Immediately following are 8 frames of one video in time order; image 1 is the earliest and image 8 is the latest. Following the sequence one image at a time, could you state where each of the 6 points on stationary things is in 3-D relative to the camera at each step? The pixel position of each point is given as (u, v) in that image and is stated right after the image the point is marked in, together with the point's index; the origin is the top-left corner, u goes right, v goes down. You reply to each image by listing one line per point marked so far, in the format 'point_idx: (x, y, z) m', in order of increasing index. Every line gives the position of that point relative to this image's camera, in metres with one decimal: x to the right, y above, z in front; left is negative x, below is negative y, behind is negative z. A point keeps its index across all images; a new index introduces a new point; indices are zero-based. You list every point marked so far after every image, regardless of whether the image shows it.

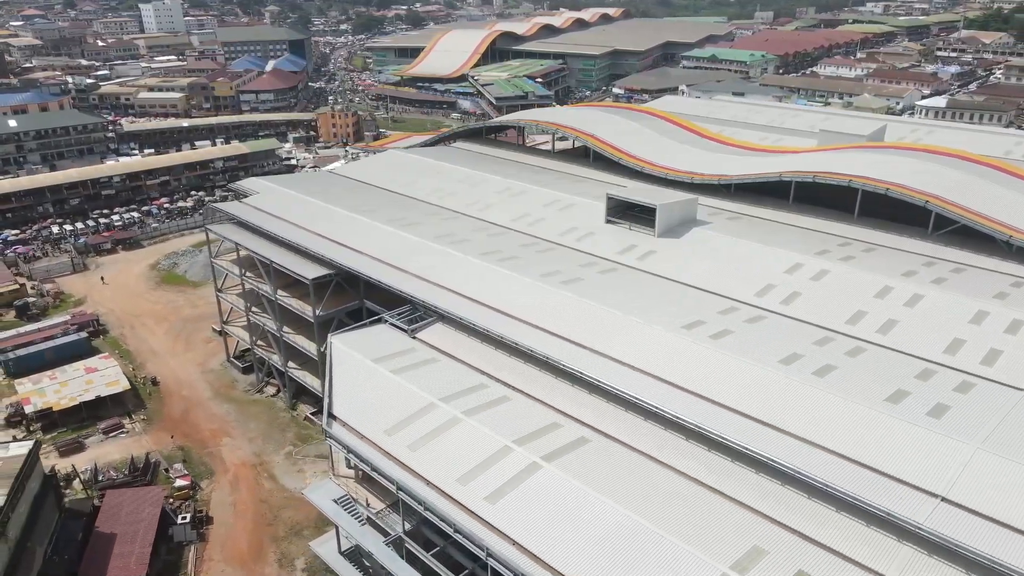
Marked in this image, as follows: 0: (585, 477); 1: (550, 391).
0: (+1.6, -4.0, +15.5) m
1: (+1.1, -2.6, +19.1) m
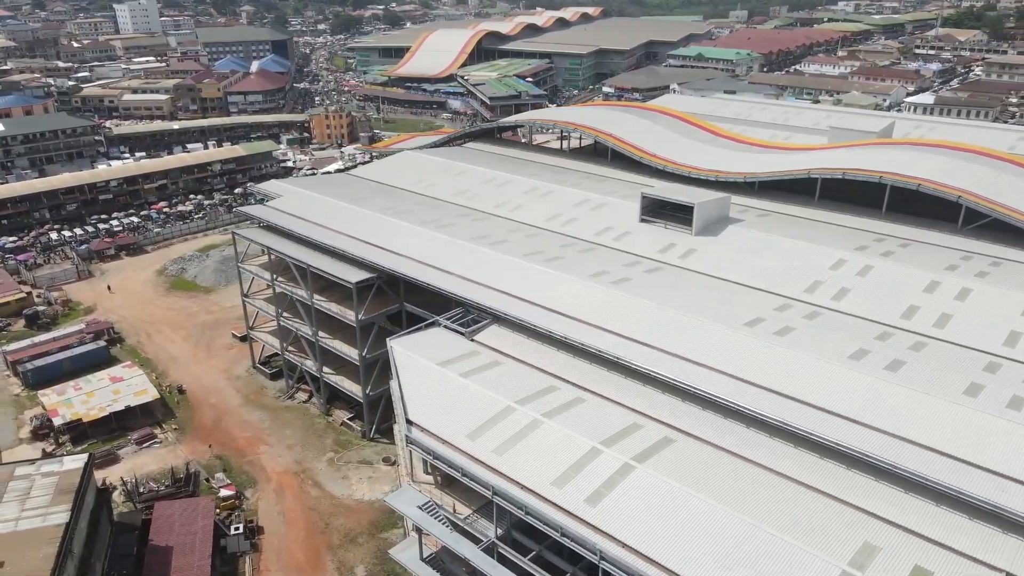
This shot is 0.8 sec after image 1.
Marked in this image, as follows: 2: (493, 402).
0: (+3.6, -3.9, +15.5) m
1: (+2.9, -2.6, +19.0) m
2: (-0.4, -2.8, +18.2) m
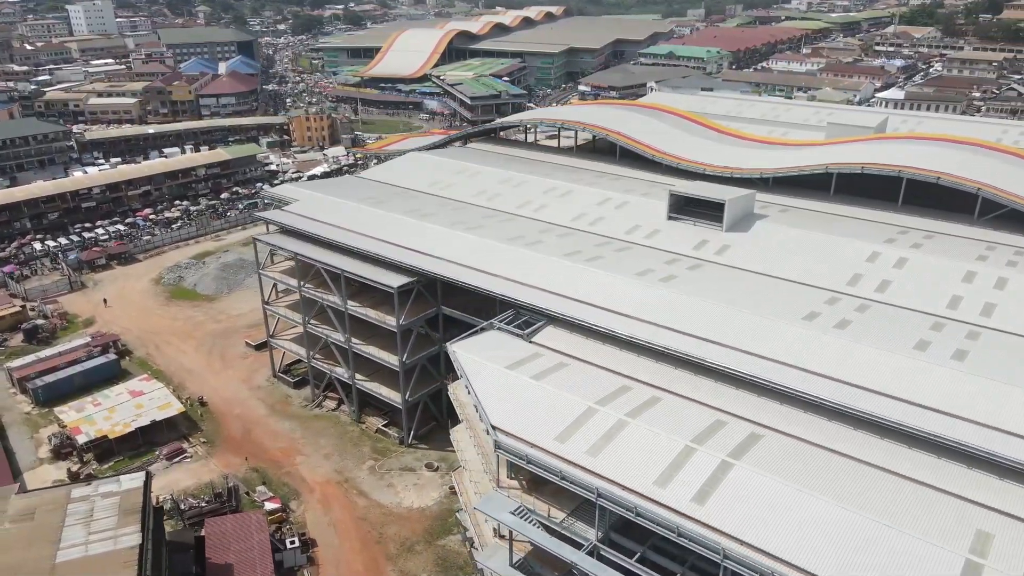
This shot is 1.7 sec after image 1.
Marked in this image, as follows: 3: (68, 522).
0: (+5.7, -3.9, +15.6) m
1: (+4.8, -2.6, +19.1) m
2: (+1.5, -2.8, +18.1) m
3: (-10.5, -5.5, +17.6) m
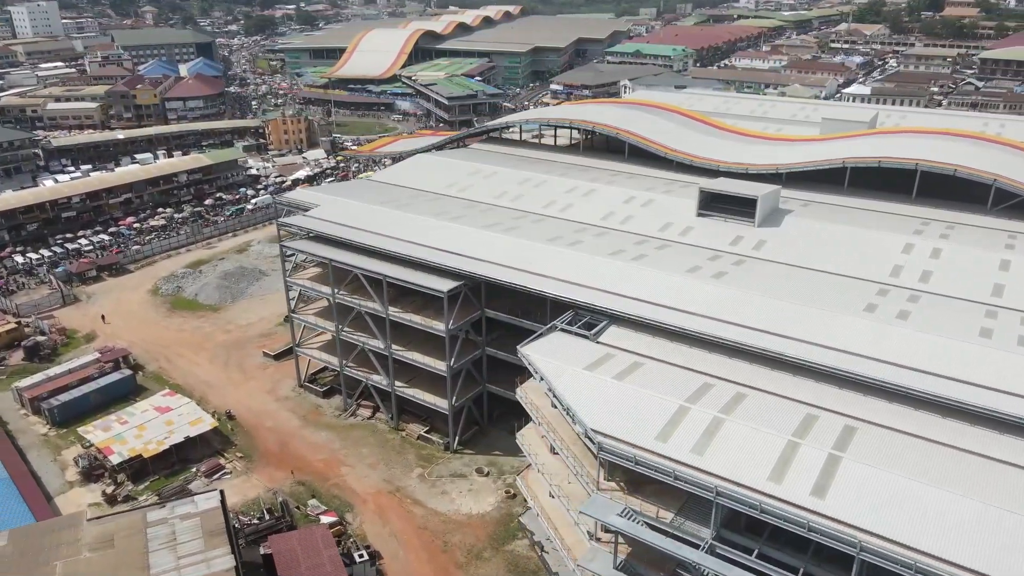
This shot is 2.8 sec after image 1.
0: (+8.1, -3.7, +15.9) m
1: (+6.9, -2.5, +19.4) m
2: (+3.7, -2.8, +18.1) m
3: (-8.1, -5.9, +16.8) m
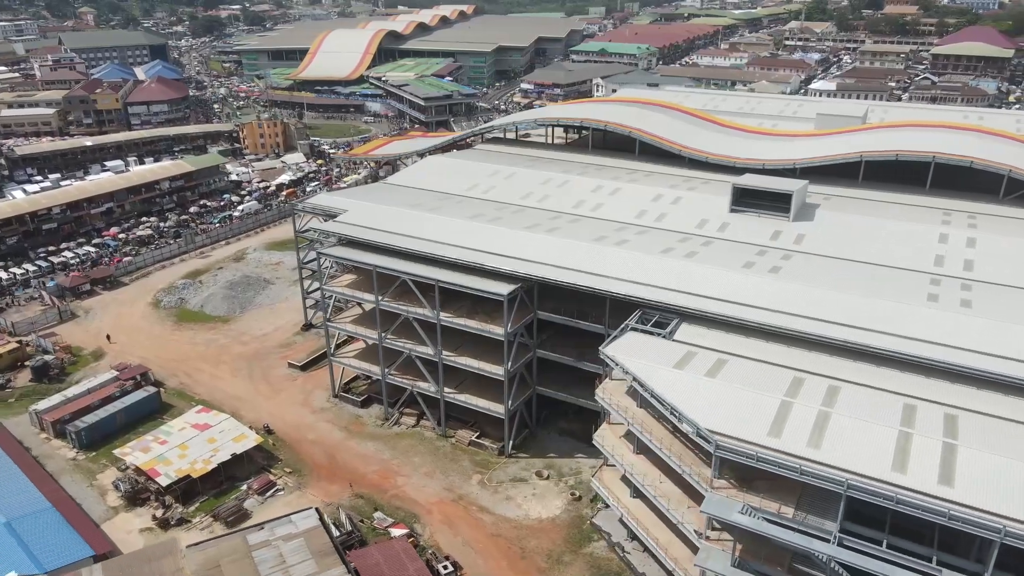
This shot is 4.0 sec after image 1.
0: (+10.8, -3.5, +16.4) m
1: (+9.3, -2.3, +19.7) m
2: (+6.2, -2.7, +18.3) m
3: (-5.4, -6.1, +16.1) m
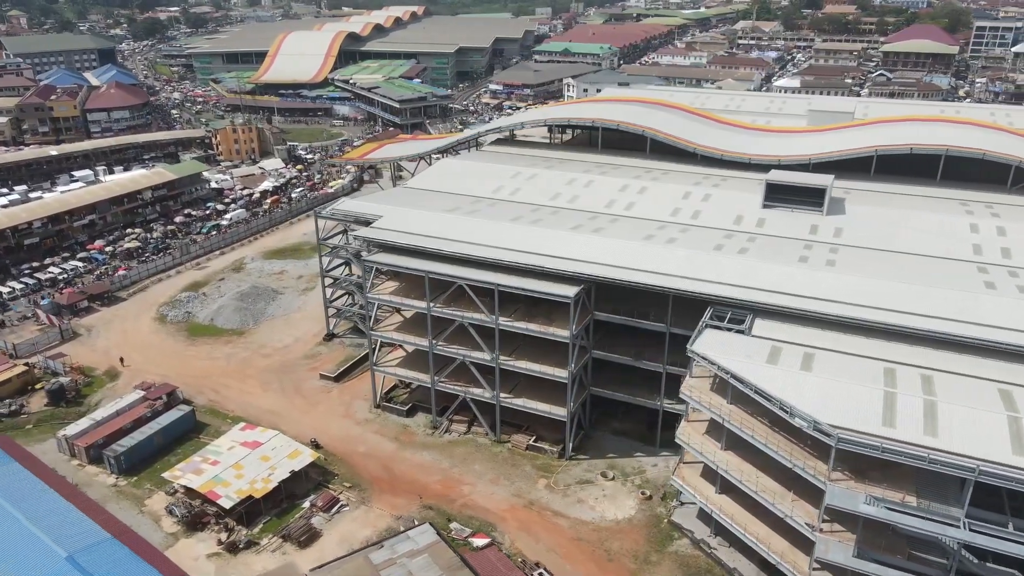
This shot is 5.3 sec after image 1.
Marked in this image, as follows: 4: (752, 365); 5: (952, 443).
0: (+13.6, -3.2, +17.2) m
1: (+11.8, -2.0, +20.4) m
2: (+8.9, -2.6, +18.6) m
3: (-2.4, -6.4, +15.6) m
4: (+6.4, -2.0, +20.0) m
5: (+9.9, -3.5, +16.8) m
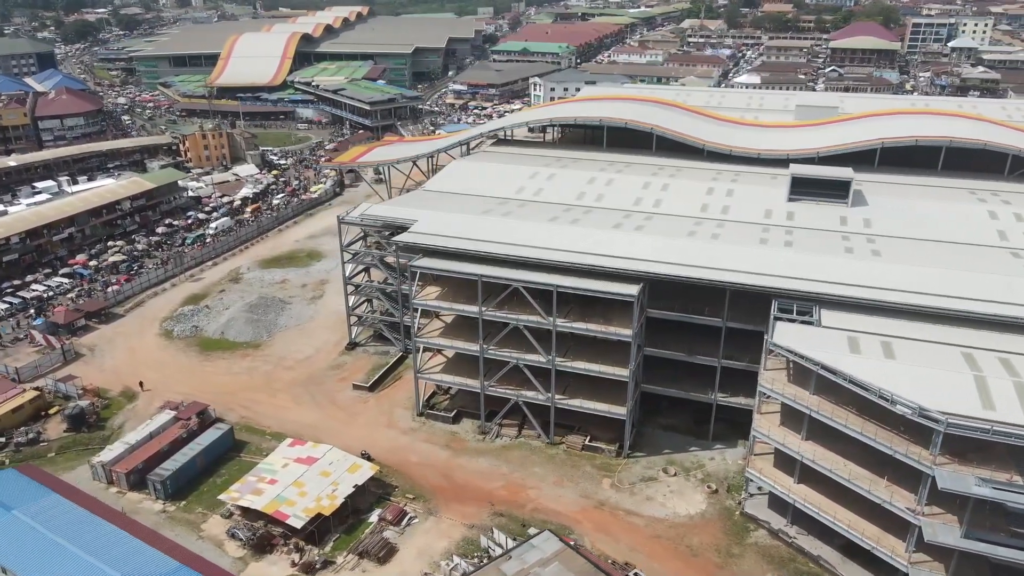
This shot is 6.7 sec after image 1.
0: (+16.4, -2.7, +18.2) m
1: (+14.2, -1.6, +21.2) m
2: (+11.5, -2.3, +19.3) m
3: (+0.6, -6.4, +15.3) m
4: (+8.9, -1.8, +20.4) m
5: (+12.6, -3.1, +17.5) m
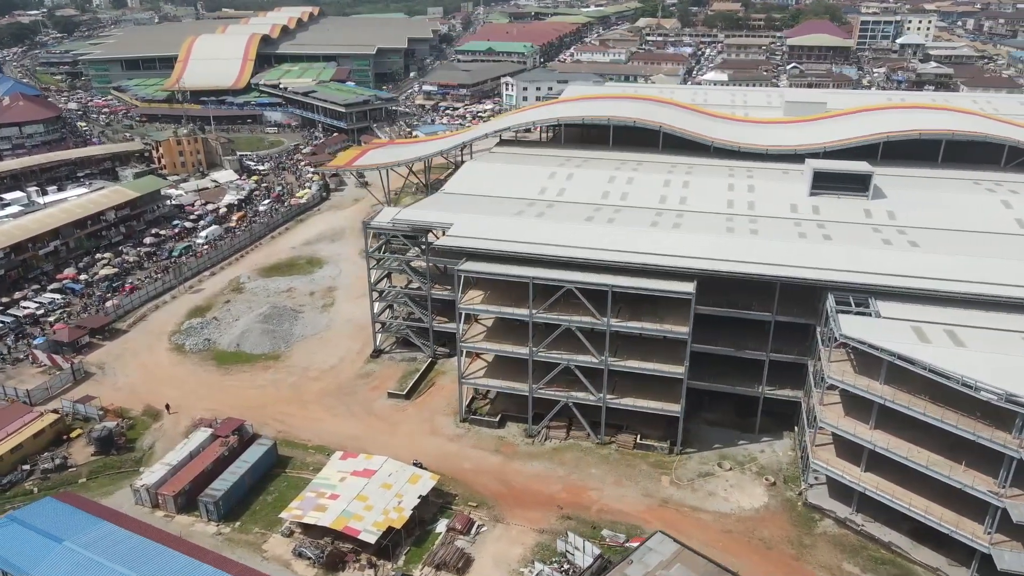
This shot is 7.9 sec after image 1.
0: (+18.7, -2.2, +19.2) m
1: (+16.4, -1.2, +22.1) m
2: (+13.8, -1.9, +20.0) m
3: (+3.4, -6.5, +15.2) m
4: (+11.1, -1.6, +20.9) m
5: (+15.1, -2.8, +18.3) m
